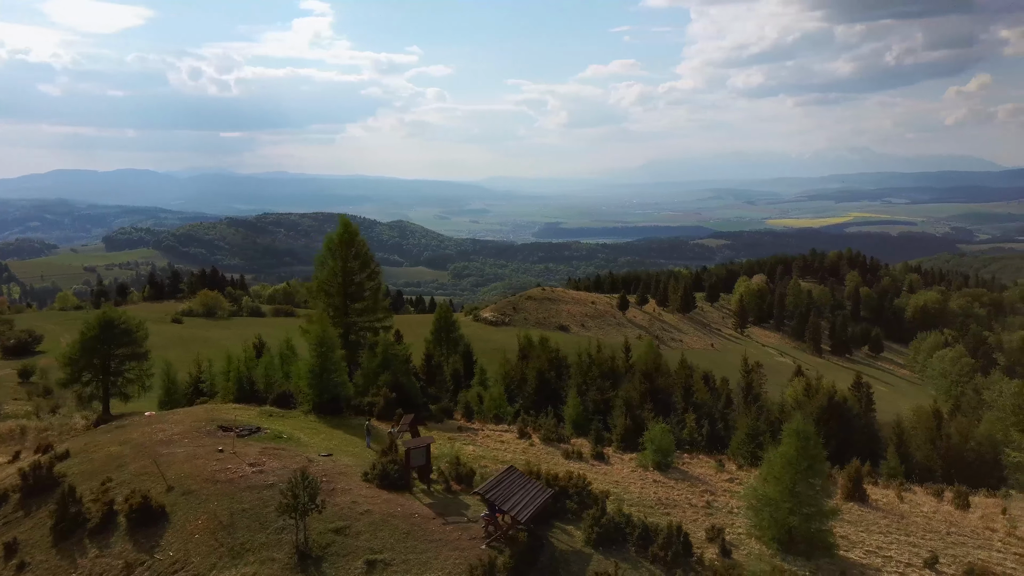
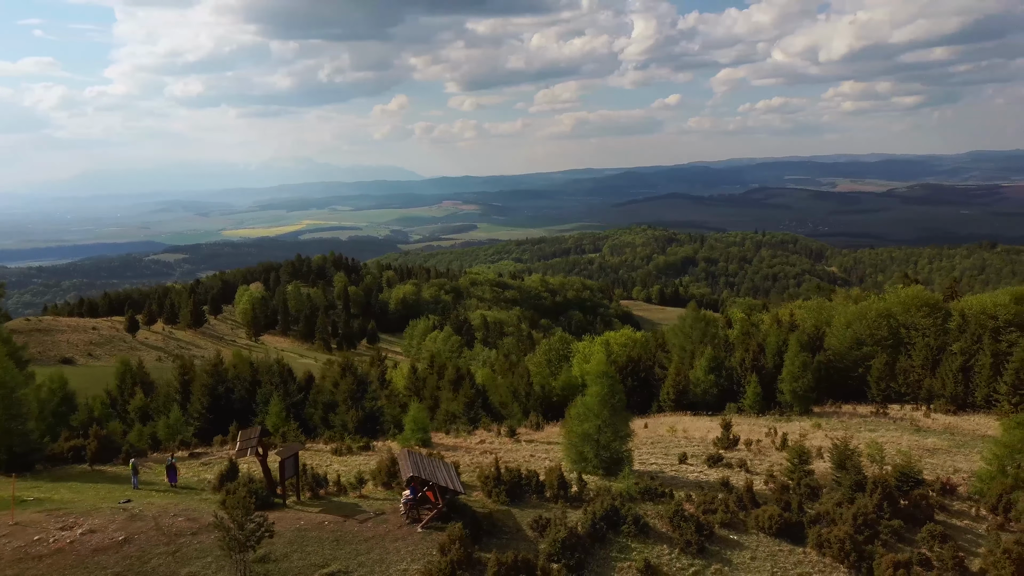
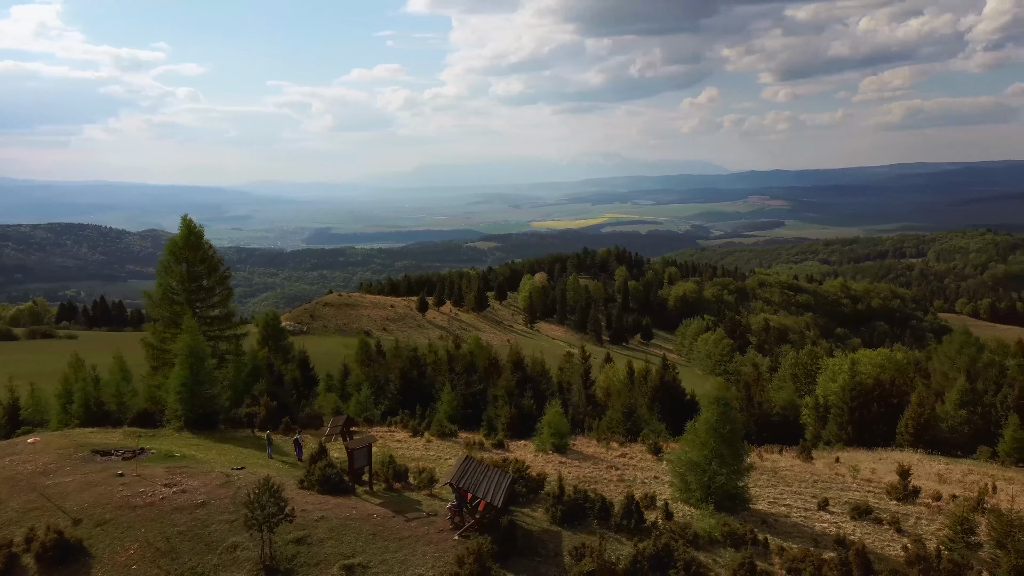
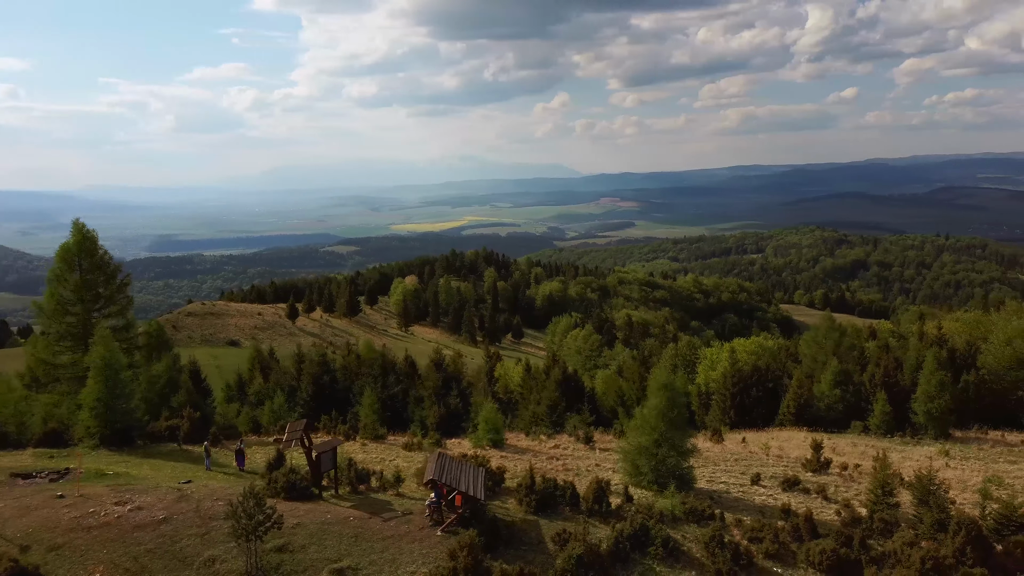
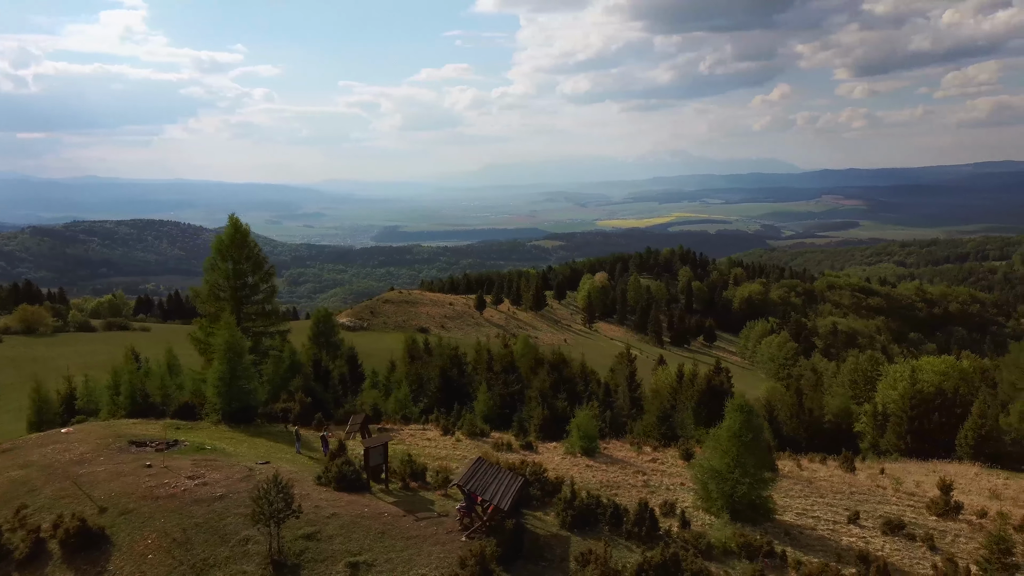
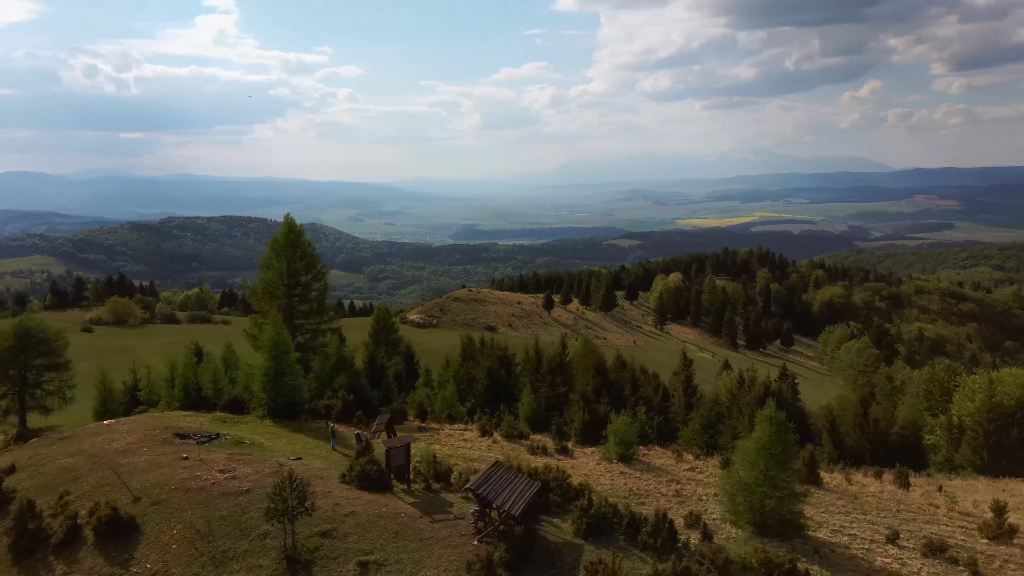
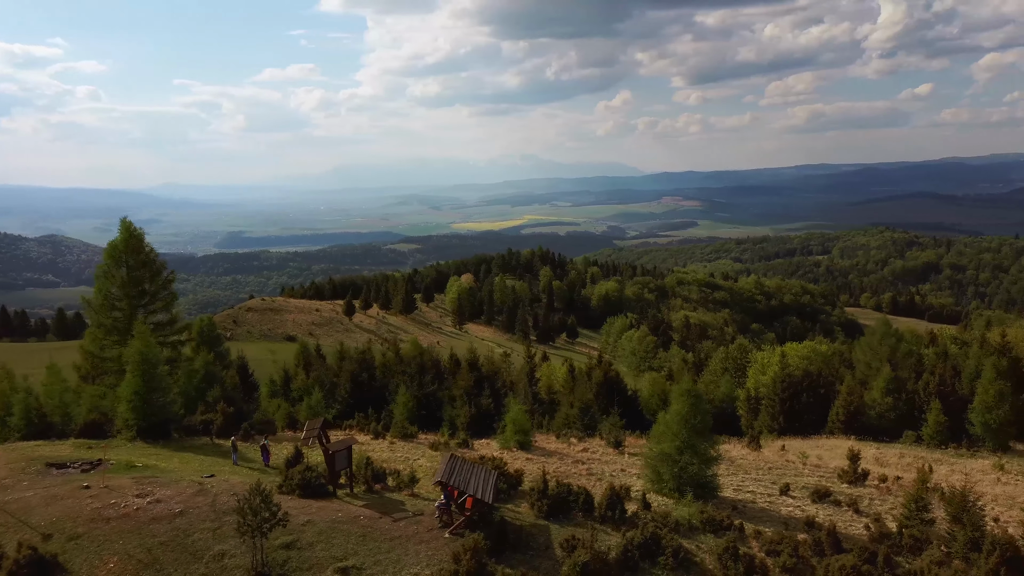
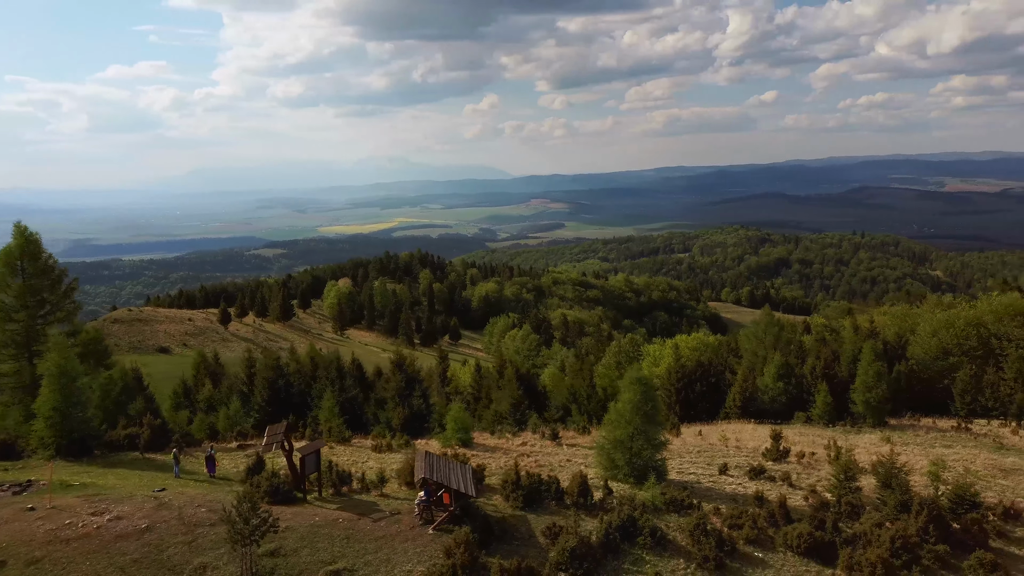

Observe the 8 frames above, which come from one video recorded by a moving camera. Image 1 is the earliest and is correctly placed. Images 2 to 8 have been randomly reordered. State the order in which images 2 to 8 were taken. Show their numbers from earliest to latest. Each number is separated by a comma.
6, 5, 3, 7, 4, 8, 2
